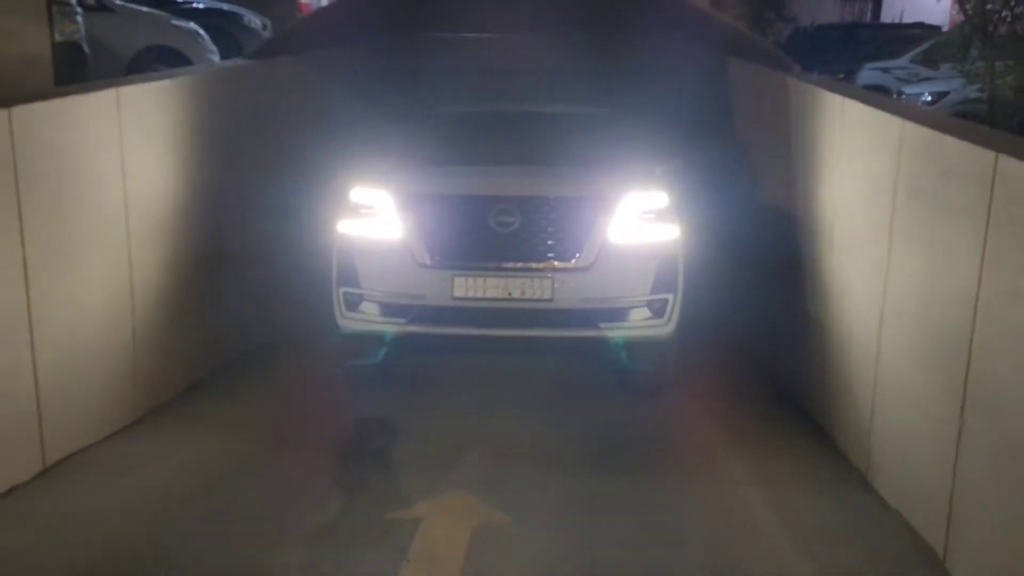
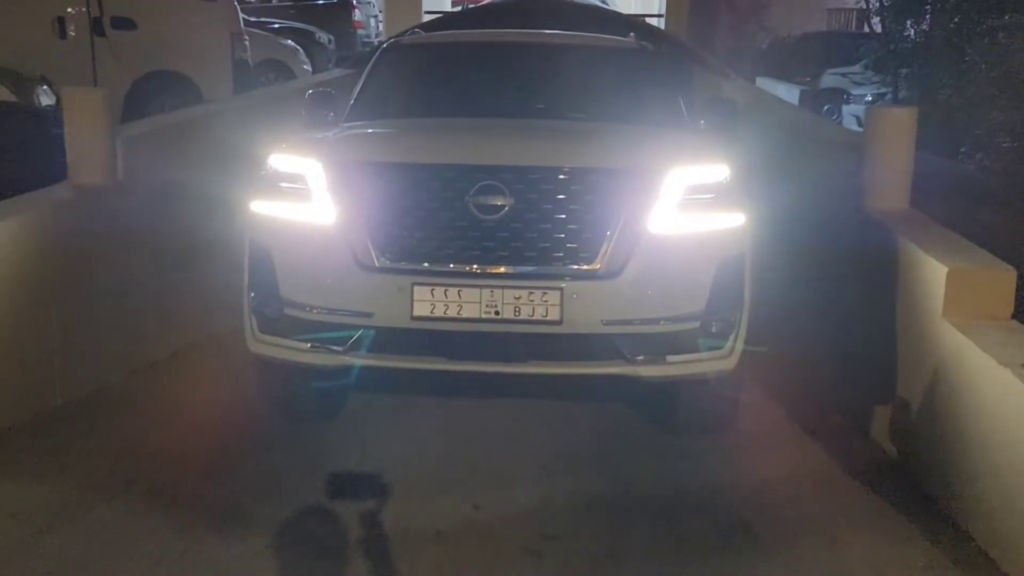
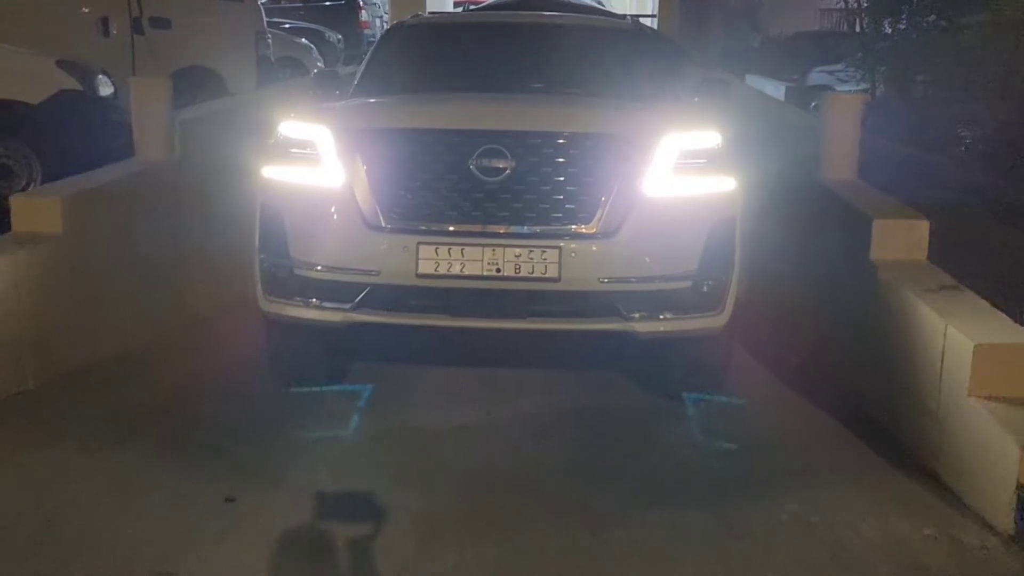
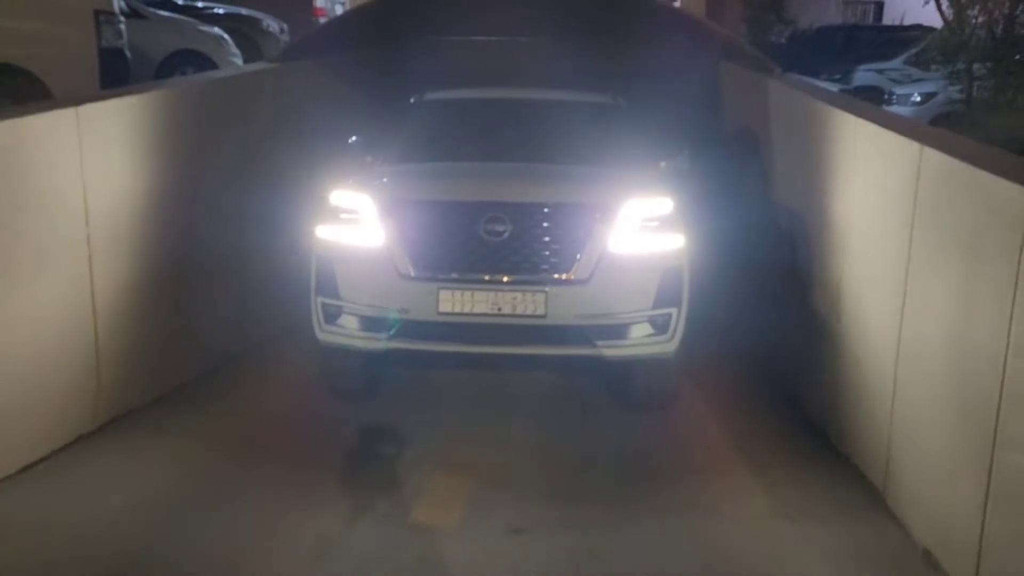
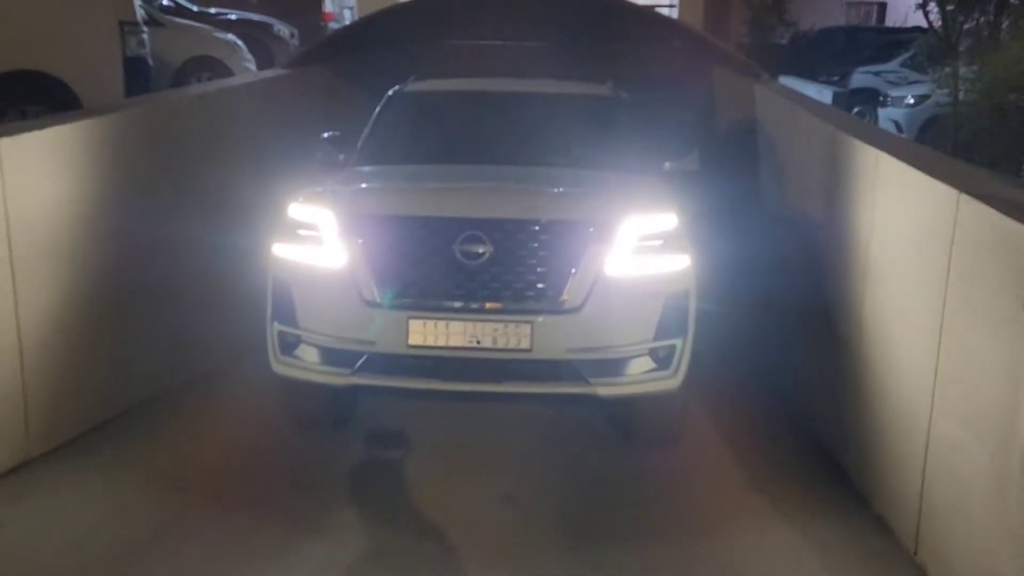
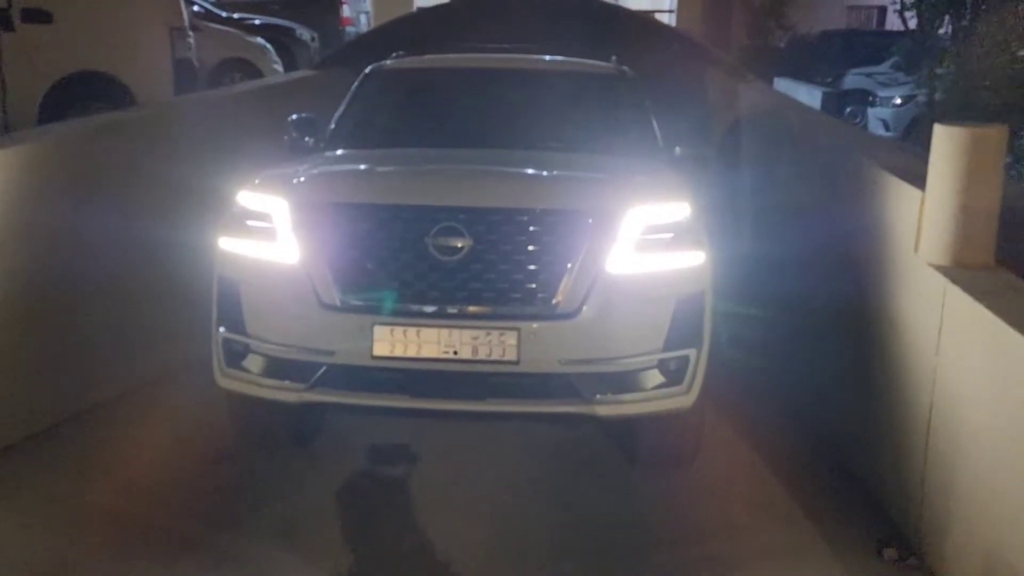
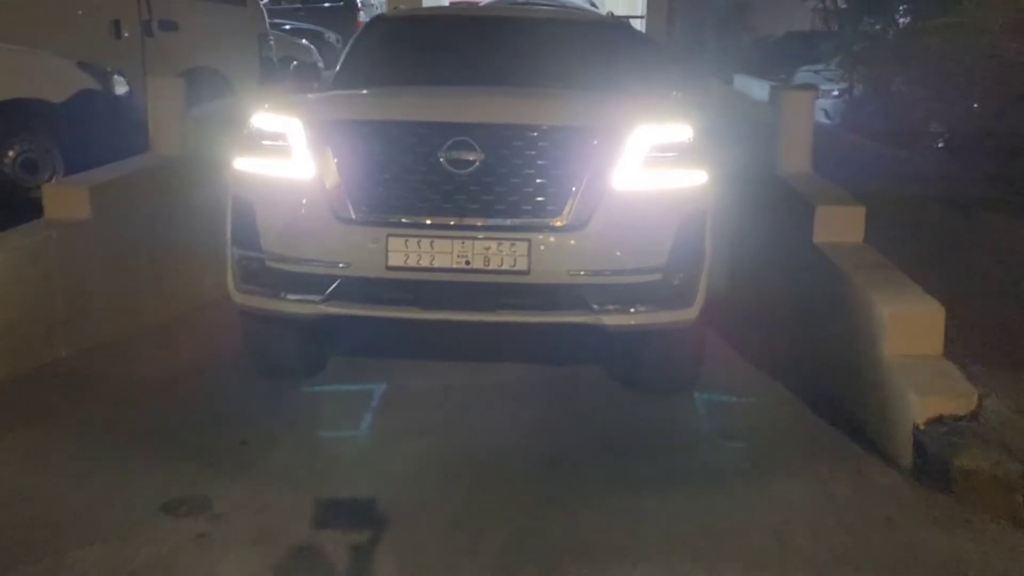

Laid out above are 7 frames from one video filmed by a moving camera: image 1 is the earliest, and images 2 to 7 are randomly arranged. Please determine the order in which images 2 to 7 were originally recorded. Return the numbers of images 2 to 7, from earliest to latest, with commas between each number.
4, 5, 6, 2, 3, 7
